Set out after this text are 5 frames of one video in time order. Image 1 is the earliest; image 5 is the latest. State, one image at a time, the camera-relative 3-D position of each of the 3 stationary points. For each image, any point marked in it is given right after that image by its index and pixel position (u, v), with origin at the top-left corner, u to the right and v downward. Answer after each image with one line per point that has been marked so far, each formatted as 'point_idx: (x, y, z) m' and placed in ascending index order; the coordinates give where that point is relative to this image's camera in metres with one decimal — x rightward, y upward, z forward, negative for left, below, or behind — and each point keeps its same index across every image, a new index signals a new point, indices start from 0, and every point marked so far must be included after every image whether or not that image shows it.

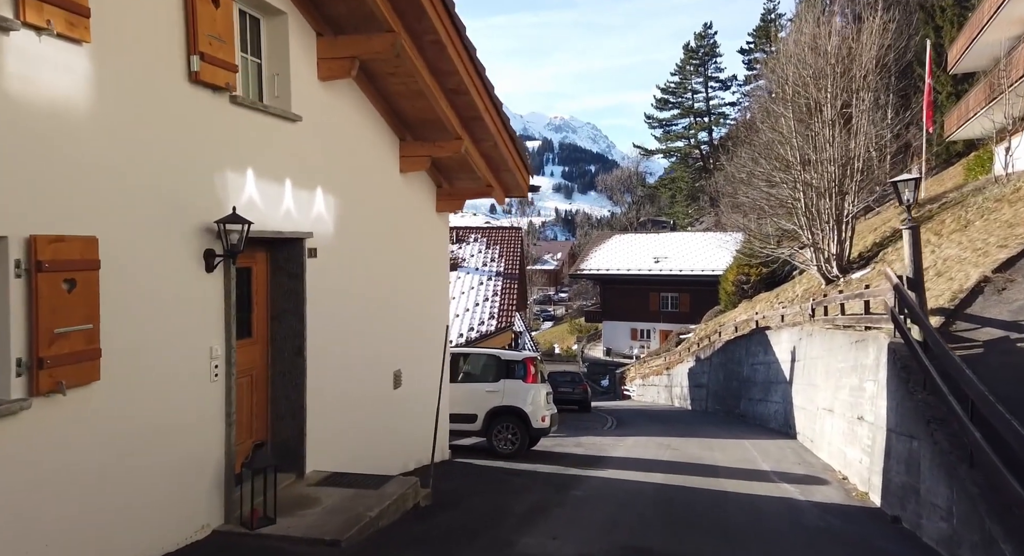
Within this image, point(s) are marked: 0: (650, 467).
0: (+1.9, -2.6, +12.4) m
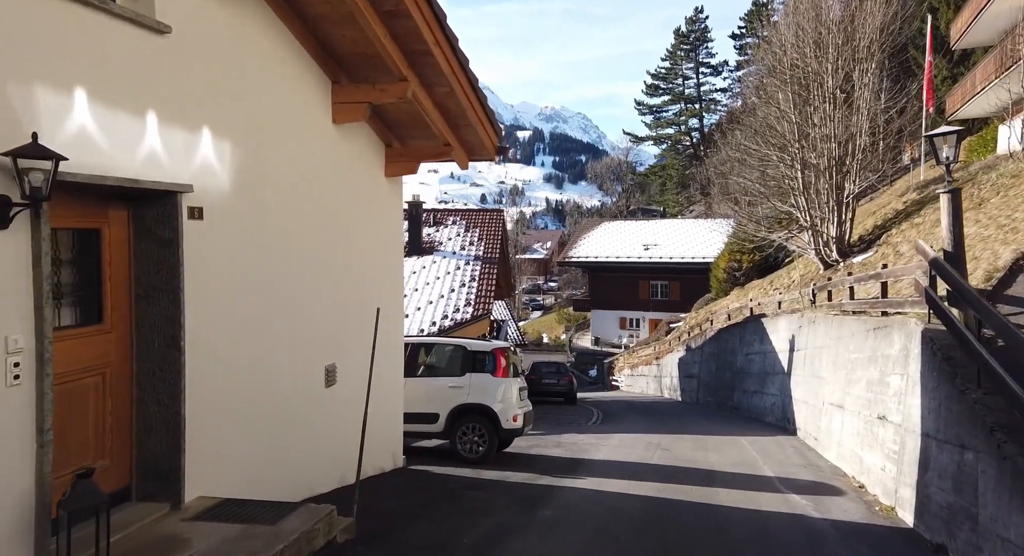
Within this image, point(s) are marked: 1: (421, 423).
0: (+1.5, -2.3, +10.9) m
1: (-1.1, -1.7, +10.7) m
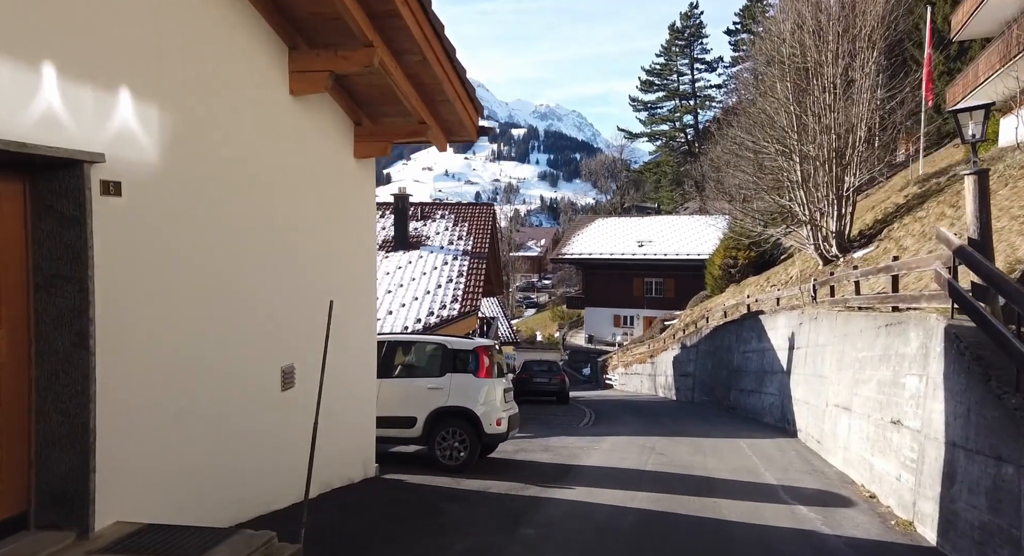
0: (+1.3, -2.3, +10.1) m
1: (-1.3, -1.6, +9.9) m
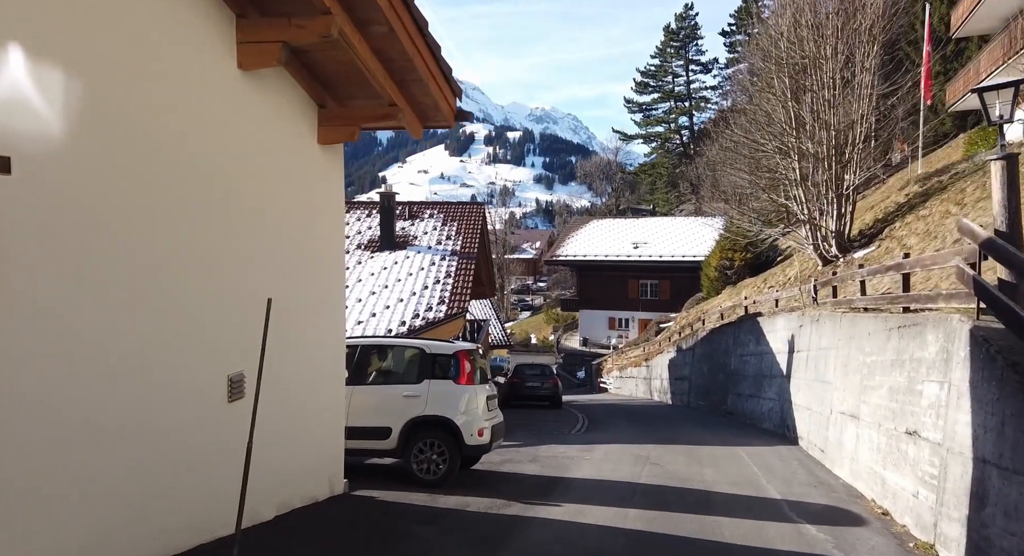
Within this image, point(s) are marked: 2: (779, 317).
0: (+1.1, -2.3, +9.4) m
1: (-1.4, -1.6, +9.2) m
2: (+5.6, -0.8, +19.1) m
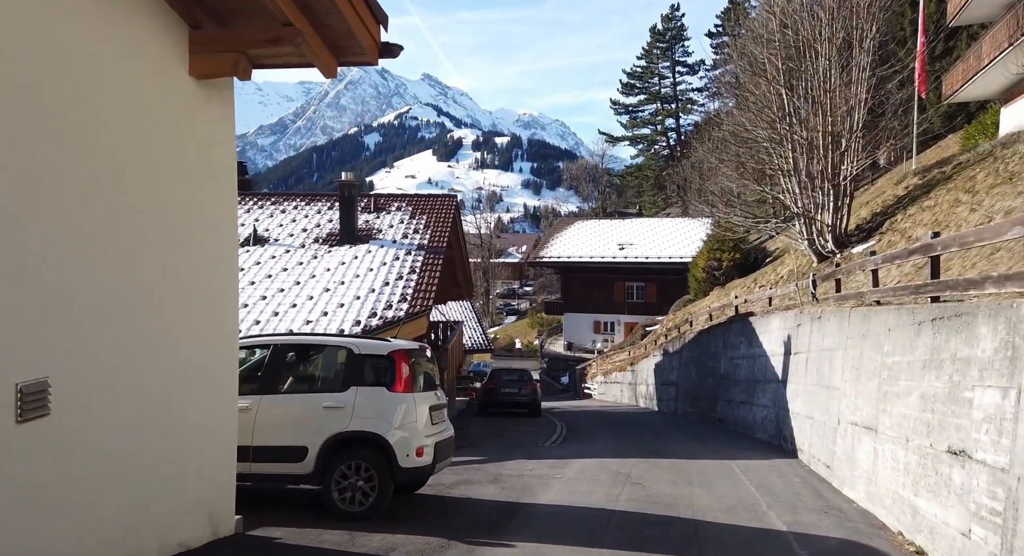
0: (+0.7, -2.1, +7.7) m
1: (-1.9, -1.5, +7.5) m
2: (+5.0, -0.7, +17.4) m
